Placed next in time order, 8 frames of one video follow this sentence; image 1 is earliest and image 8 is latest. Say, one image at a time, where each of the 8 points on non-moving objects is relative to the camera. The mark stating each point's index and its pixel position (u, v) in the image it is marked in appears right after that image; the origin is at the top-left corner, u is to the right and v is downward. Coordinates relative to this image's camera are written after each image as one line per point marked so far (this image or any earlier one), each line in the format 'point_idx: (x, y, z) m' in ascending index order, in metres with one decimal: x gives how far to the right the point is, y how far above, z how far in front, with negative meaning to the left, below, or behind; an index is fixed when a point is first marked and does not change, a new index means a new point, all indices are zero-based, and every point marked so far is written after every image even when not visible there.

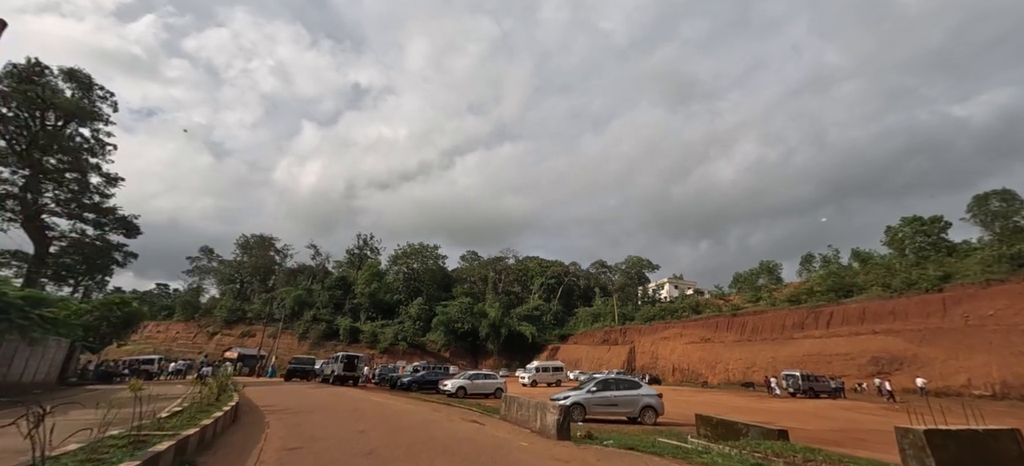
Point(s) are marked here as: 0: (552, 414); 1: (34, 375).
0: (+0.6, -2.6, +6.5) m
1: (-20.0, -5.8, +18.7) m
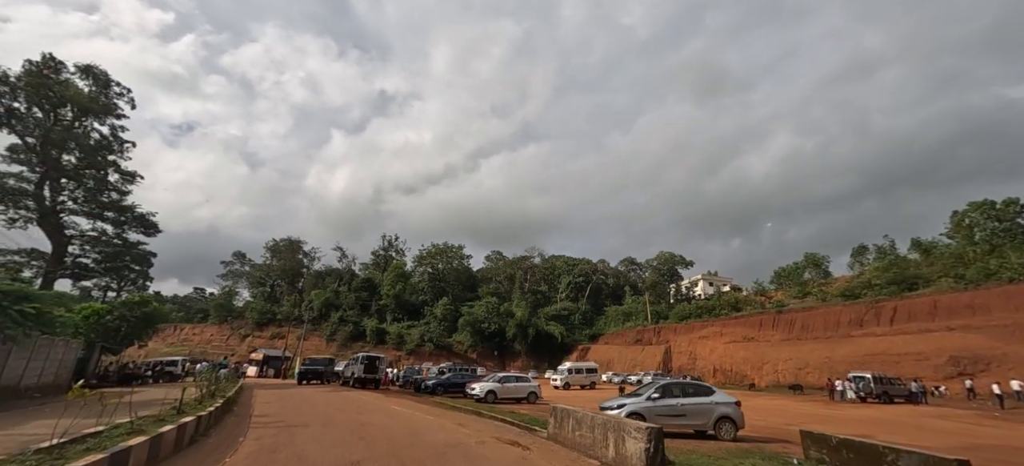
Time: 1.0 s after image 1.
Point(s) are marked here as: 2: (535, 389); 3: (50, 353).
0: (+1.2, -2.0, +4.5) m
1: (-18.7, -5.6, +17.7) m
2: (+1.0, -6.4, +18.4) m
3: (-19.1, -4.9, +18.5) m
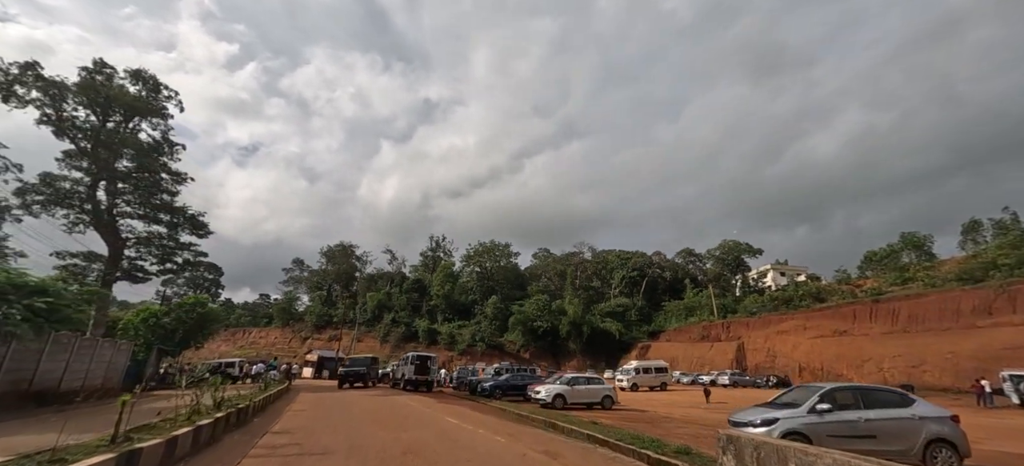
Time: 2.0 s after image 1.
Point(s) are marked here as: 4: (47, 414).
0: (+2.1, -1.2, +1.8) m
1: (-16.2, -5.4, +17.0) m
2: (+3.4, -5.6, +15.7) m
3: (-16.6, -4.8, +17.9) m
4: (-13.9, -5.3, +13.3) m
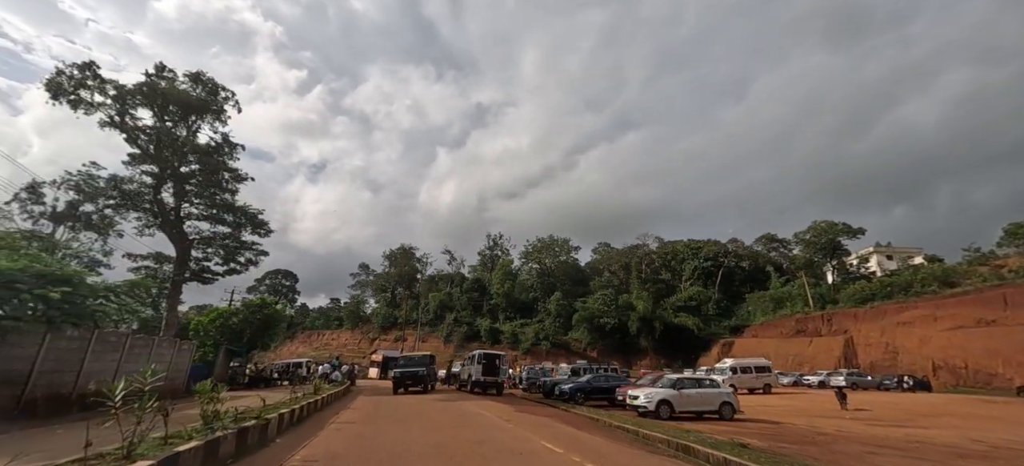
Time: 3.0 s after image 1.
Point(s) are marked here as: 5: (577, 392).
0: (+2.7, -0.3, -1.2) m
1: (-13.4, -5.2, +16.2) m
2: (+6.0, -4.6, +12.5) m
3: (-13.6, -4.6, +17.1) m
4: (-11.5, -5.0, +12.2) m
5: (+2.5, -6.0, +16.9) m
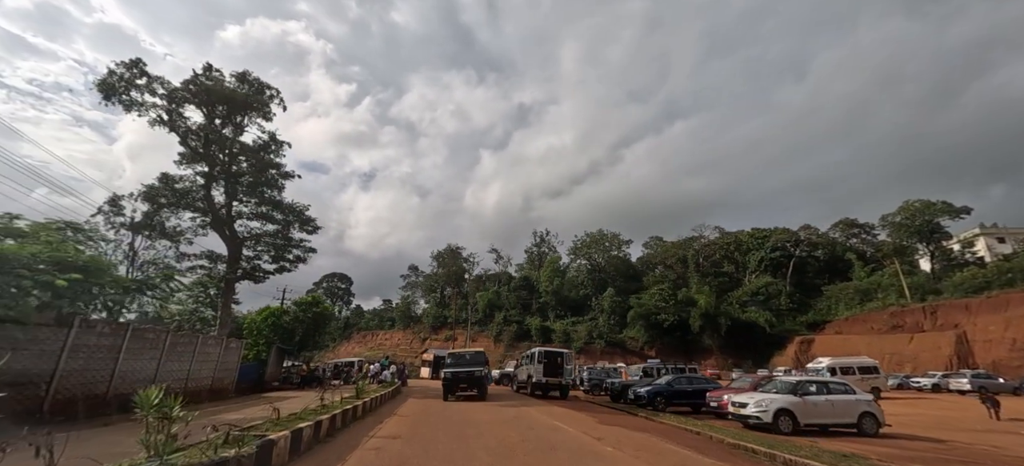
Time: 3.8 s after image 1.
0: (+2.9, +0.4, -3.5) m
1: (-11.2, -5.0, +15.3) m
2: (+7.7, -3.7, +9.7) m
3: (-11.4, -4.3, +16.3) m
4: (-9.7, -4.7, +11.3) m
5: (+4.7, -5.3, +14.5) m
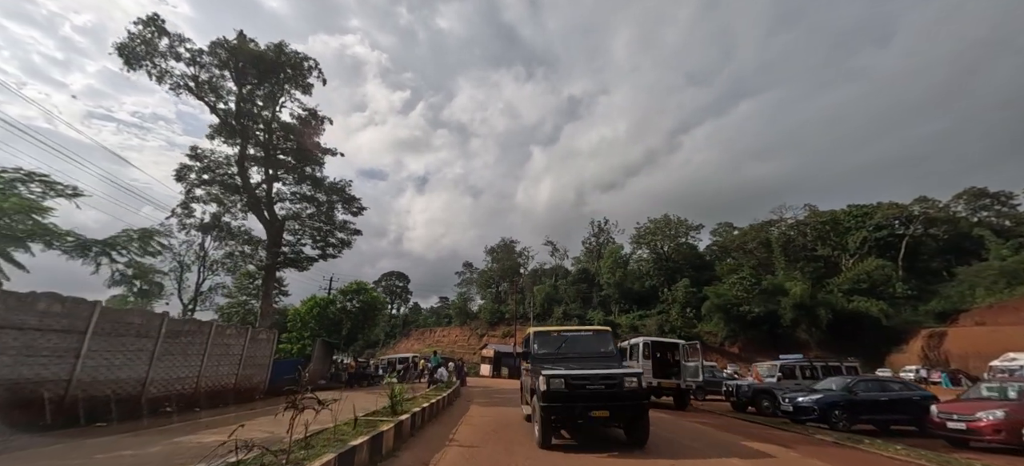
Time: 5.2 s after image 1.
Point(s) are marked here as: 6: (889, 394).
0: (+3.0, +1.6, -8.0) m
1: (-8.7, -4.0, +12.4) m
2: (+9.3, -2.2, +4.6) m
3: (-8.8, -3.3, +13.3) m
4: (-7.7, -3.7, +8.2) m
5: (+6.9, -3.8, +9.7) m
6: (+8.4, -3.5, +9.8) m
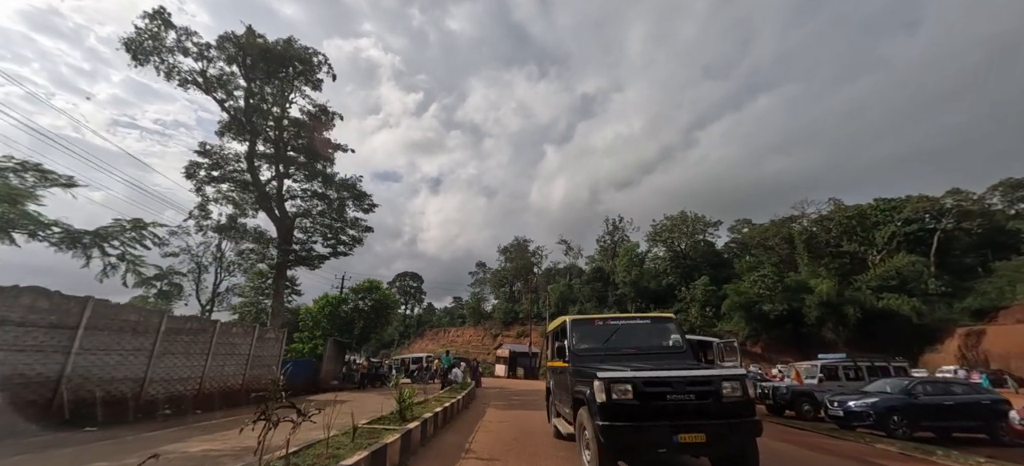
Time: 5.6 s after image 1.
0: (+2.8, +1.9, -8.9) m
1: (-8.2, -3.8, +11.8) m
2: (+9.6, -1.9, +3.5) m
3: (-8.3, -3.2, +12.8) m
4: (-7.4, -3.5, +7.6) m
5: (+7.3, -3.5, +8.7) m
6: (+8.8, -3.2, +8.7) m
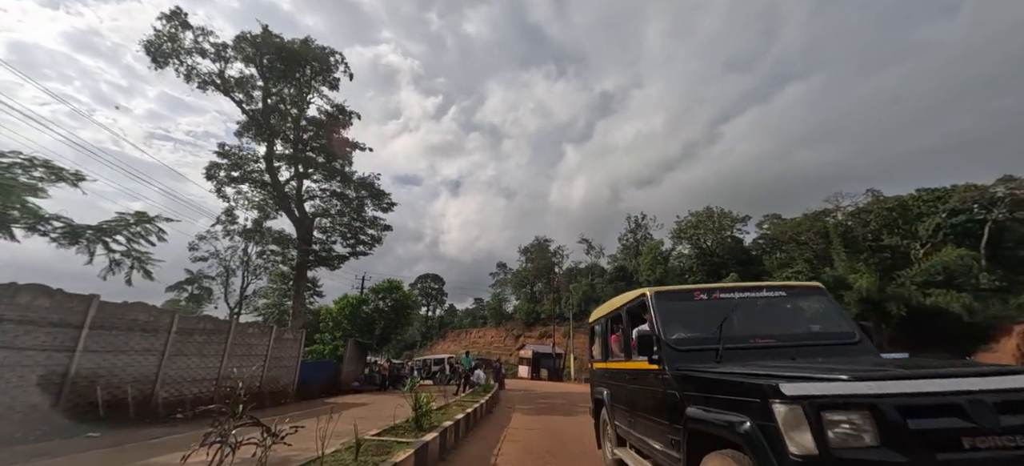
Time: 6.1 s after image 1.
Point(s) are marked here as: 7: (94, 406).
0: (+2.4, +2.2, -9.8) m
1: (-7.5, -3.7, +11.4) m
2: (+9.8, -1.5, +2.3) m
3: (-7.6, -3.1, +12.4) m
4: (-6.9, -3.4, +7.1) m
5: (+7.8, -3.2, +7.6) m
6: (+9.3, -2.8, +7.6) m
7: (-7.5, -3.1, +8.0) m
